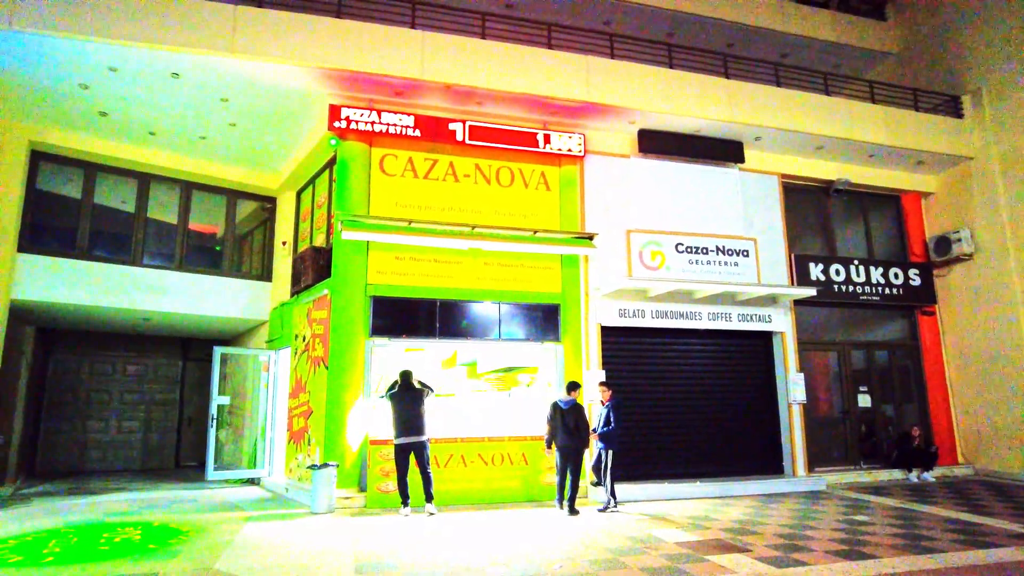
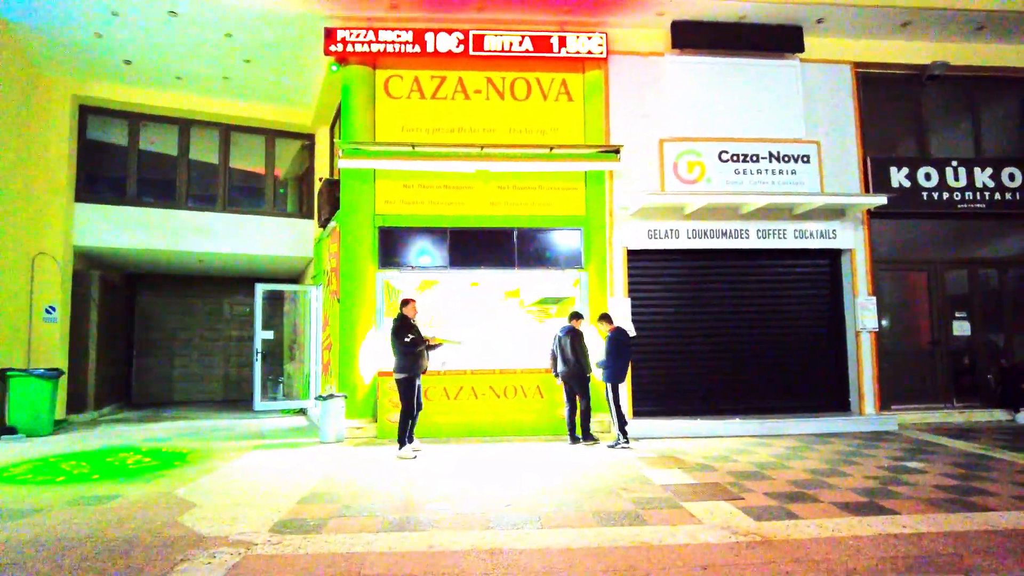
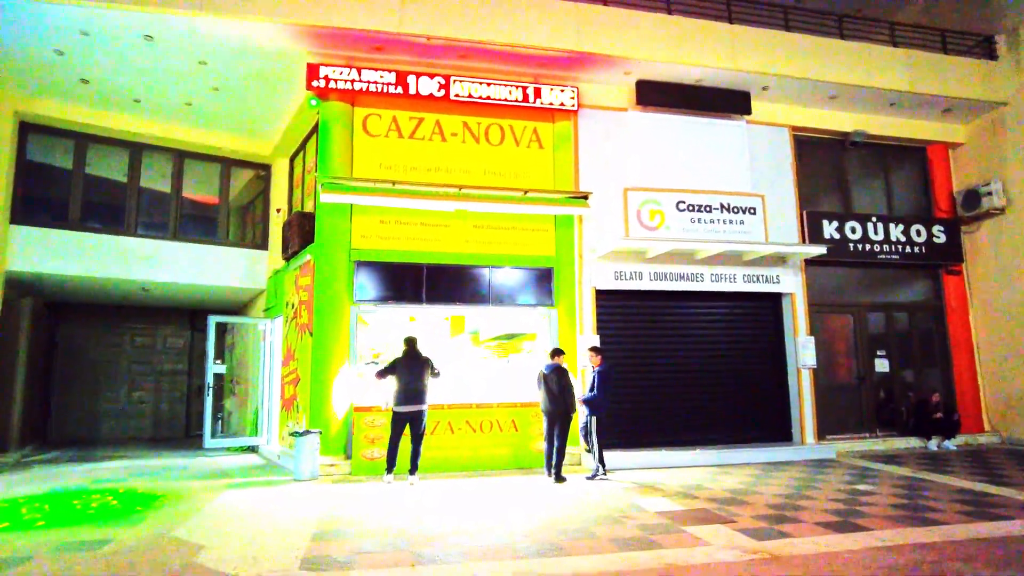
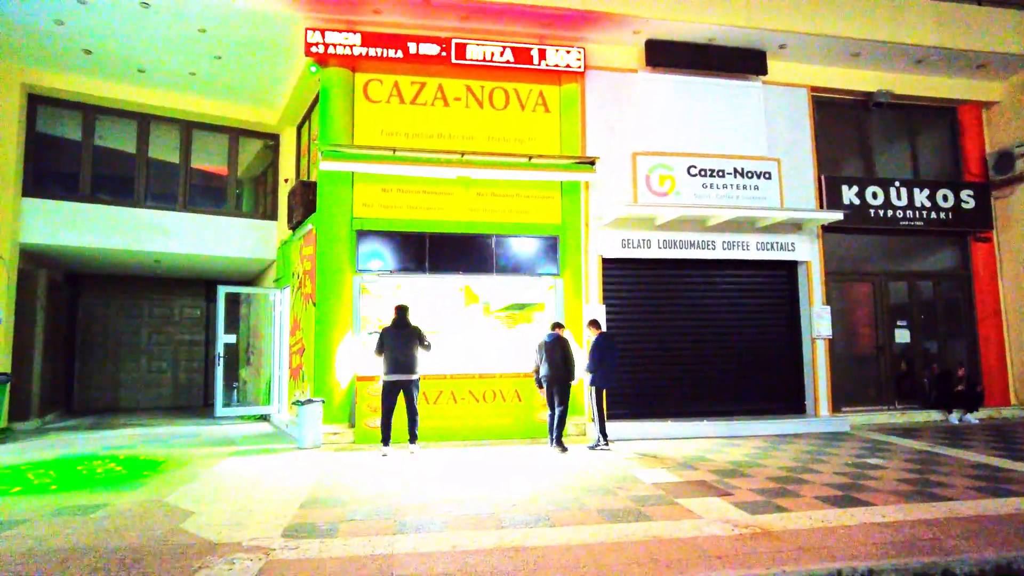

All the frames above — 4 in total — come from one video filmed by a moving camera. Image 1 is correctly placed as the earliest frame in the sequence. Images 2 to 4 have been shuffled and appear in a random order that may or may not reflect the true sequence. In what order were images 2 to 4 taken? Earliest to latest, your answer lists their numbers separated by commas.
3, 4, 2
